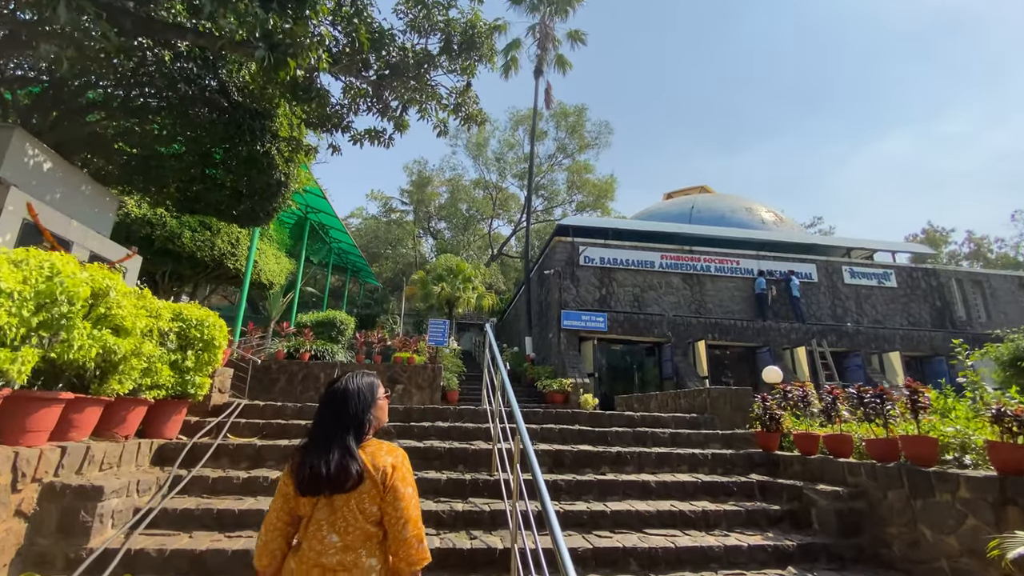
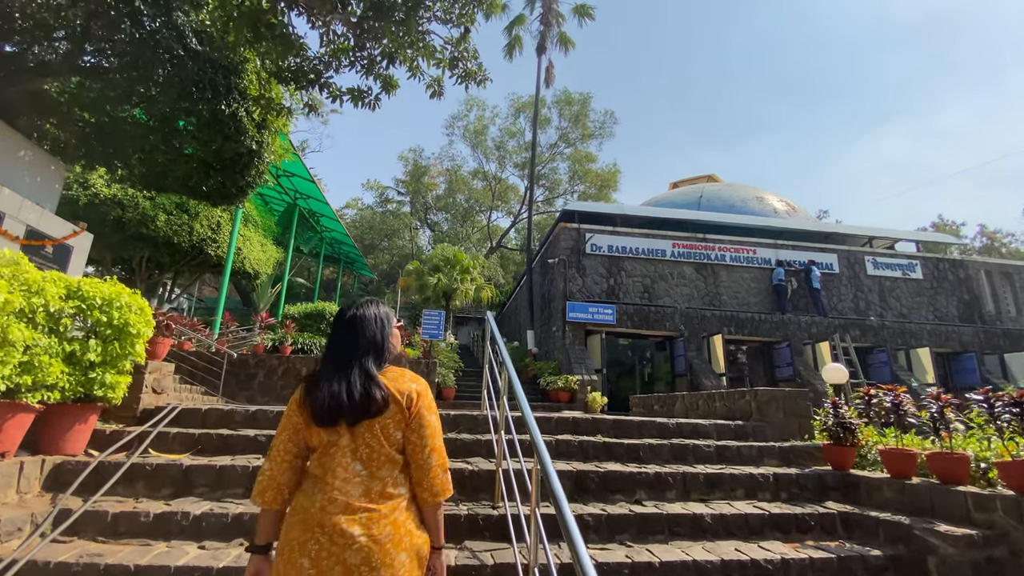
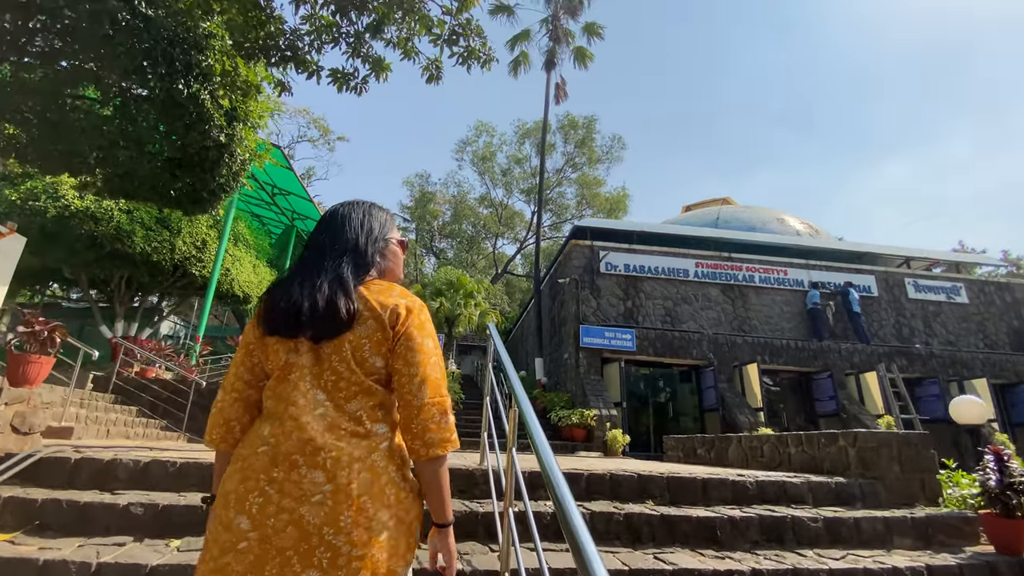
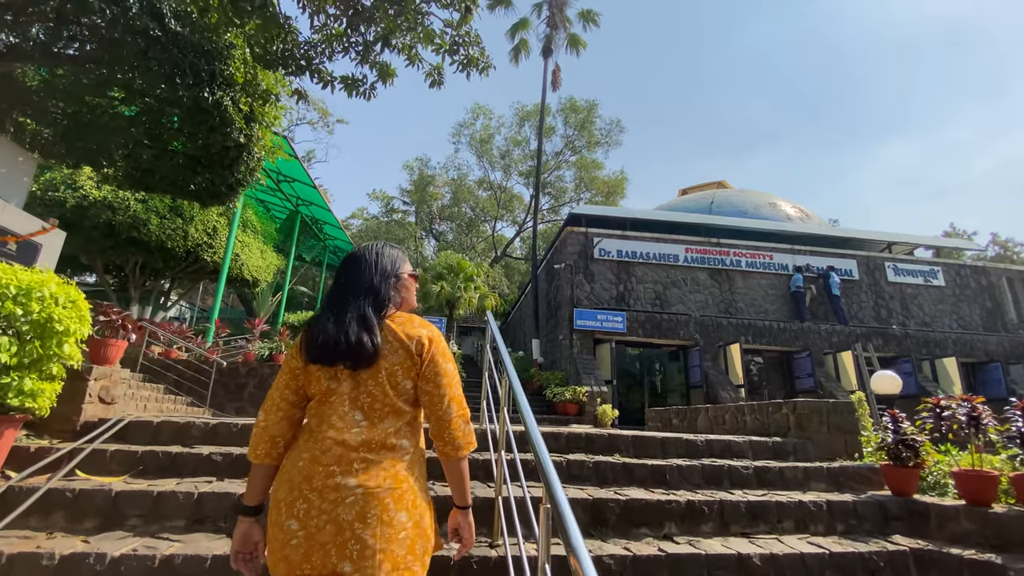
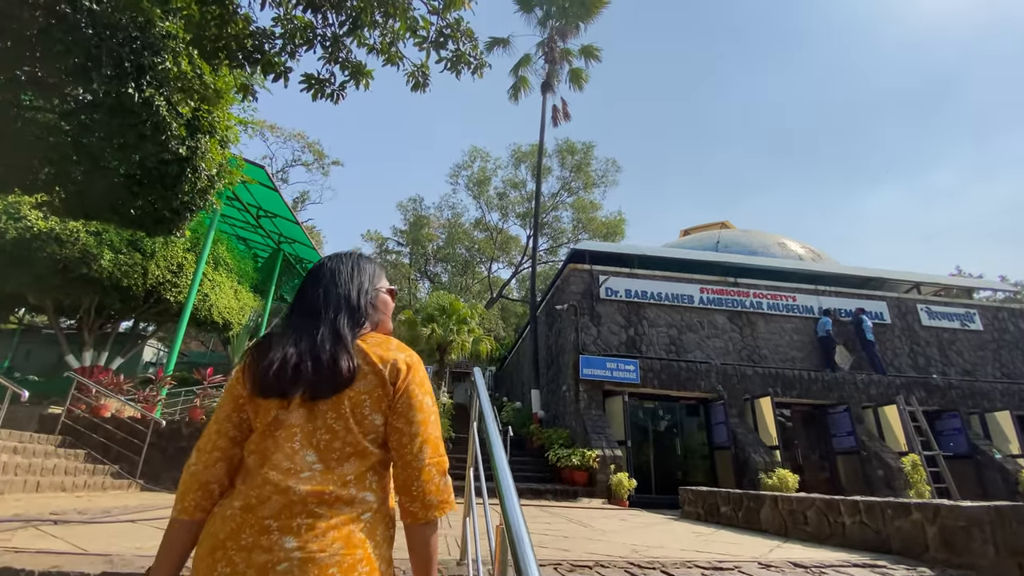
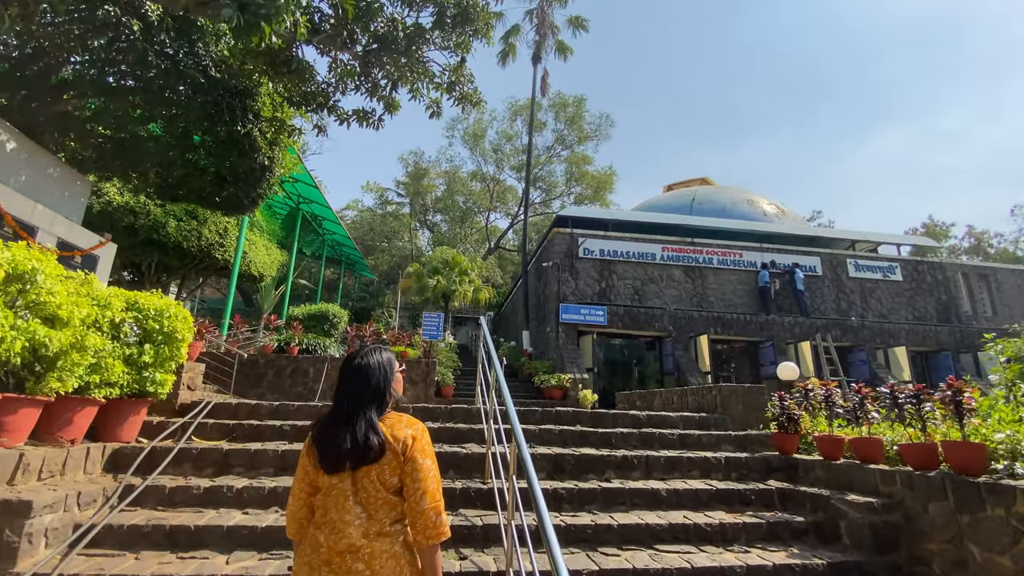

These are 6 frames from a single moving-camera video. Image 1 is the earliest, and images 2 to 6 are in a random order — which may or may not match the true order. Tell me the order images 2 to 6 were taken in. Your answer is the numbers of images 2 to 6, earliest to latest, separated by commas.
6, 2, 4, 3, 5
